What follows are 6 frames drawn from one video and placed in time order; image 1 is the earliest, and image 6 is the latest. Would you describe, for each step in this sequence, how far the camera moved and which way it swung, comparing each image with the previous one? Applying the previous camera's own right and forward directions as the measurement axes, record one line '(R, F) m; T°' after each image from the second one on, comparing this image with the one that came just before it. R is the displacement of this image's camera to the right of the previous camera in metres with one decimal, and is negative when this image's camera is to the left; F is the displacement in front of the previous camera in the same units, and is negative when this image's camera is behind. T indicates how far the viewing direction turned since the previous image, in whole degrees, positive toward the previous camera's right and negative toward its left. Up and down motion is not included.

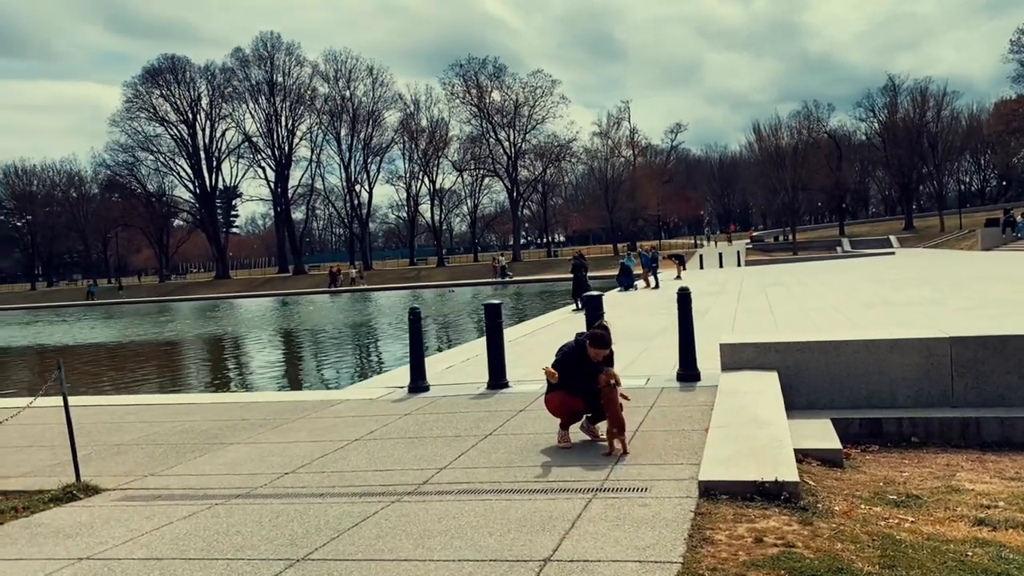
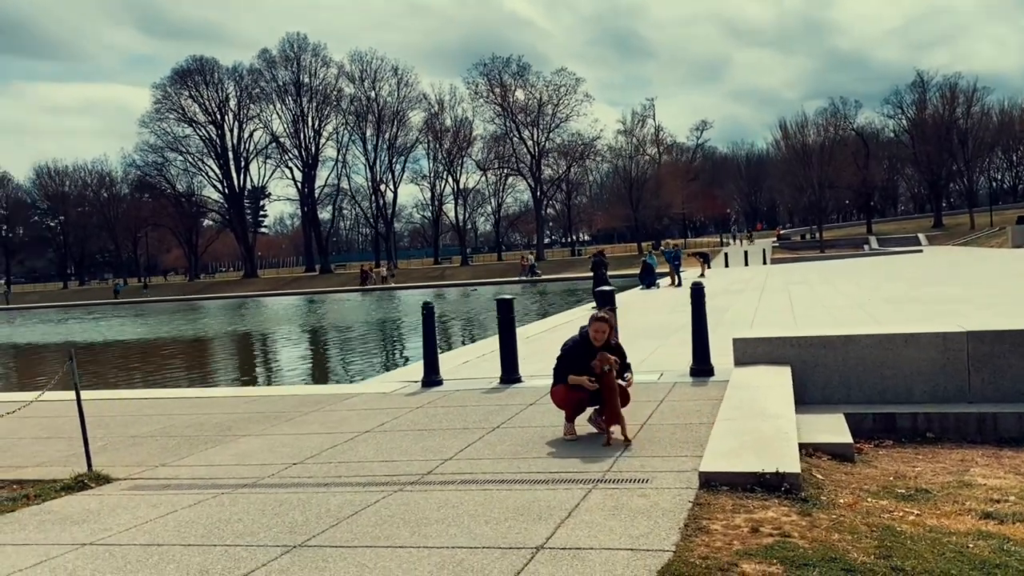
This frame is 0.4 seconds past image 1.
(+0.2, 0.0) m; -2°
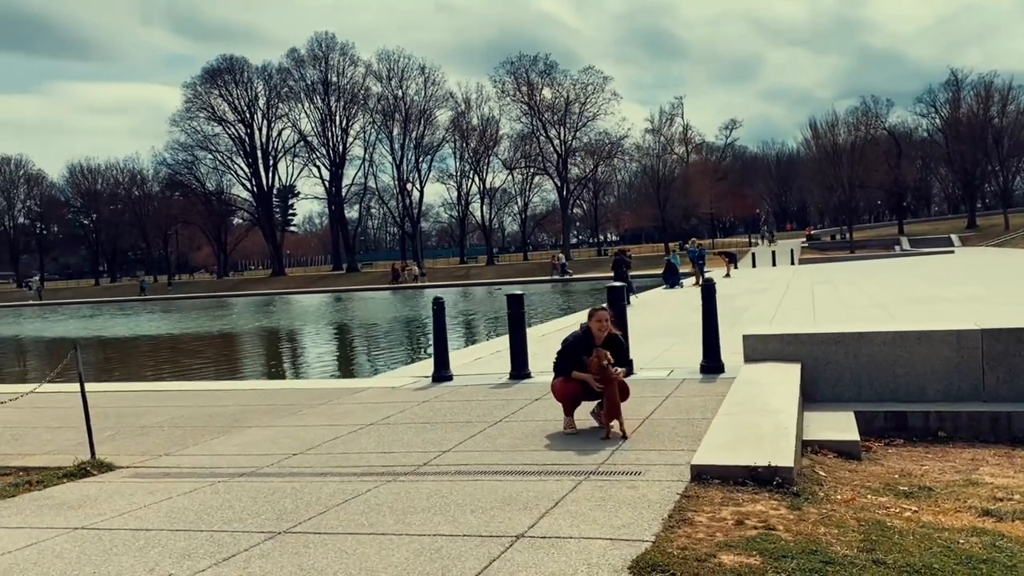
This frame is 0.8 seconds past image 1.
(+0.2, 0.0) m; -2°
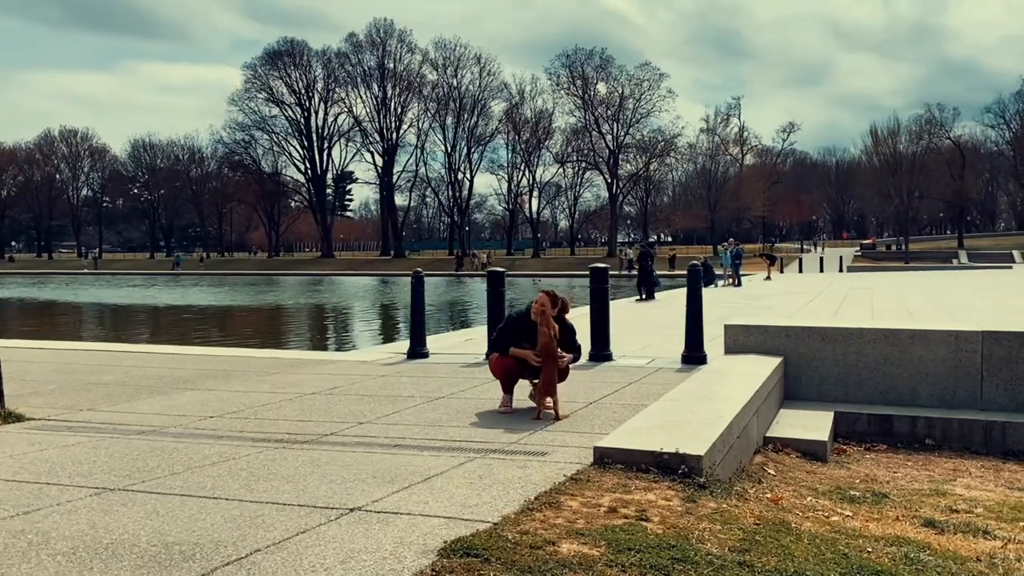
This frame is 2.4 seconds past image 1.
(+0.9, +0.5) m; -3°
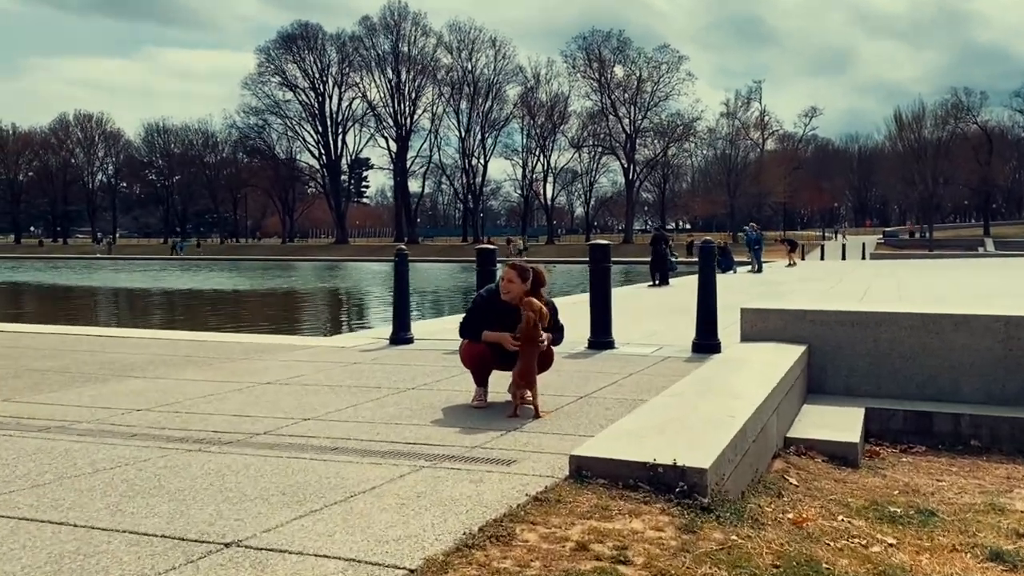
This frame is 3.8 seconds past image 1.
(+0.3, +1.0) m; -1°
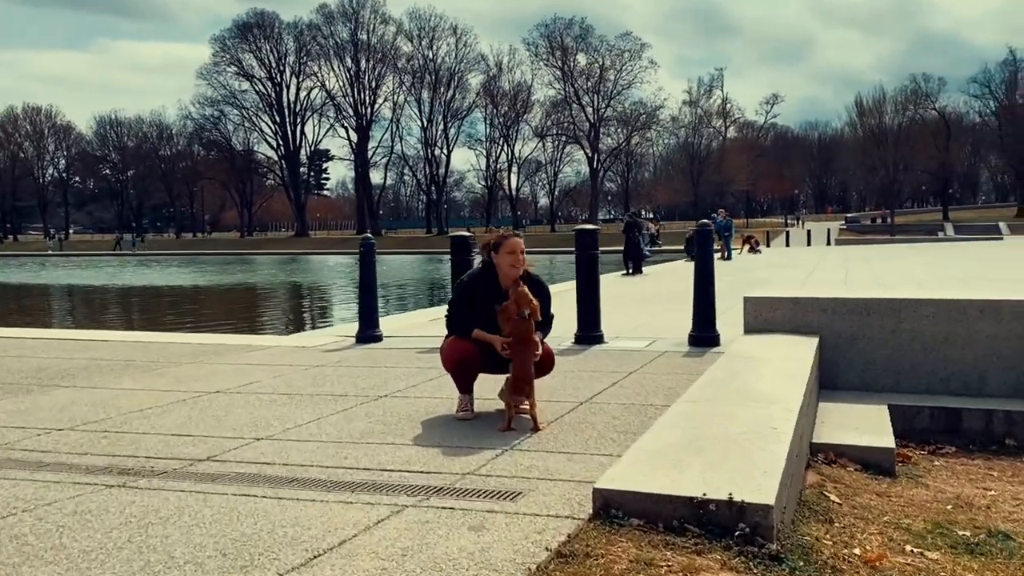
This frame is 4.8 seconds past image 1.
(-0.1, +0.8) m; +2°
